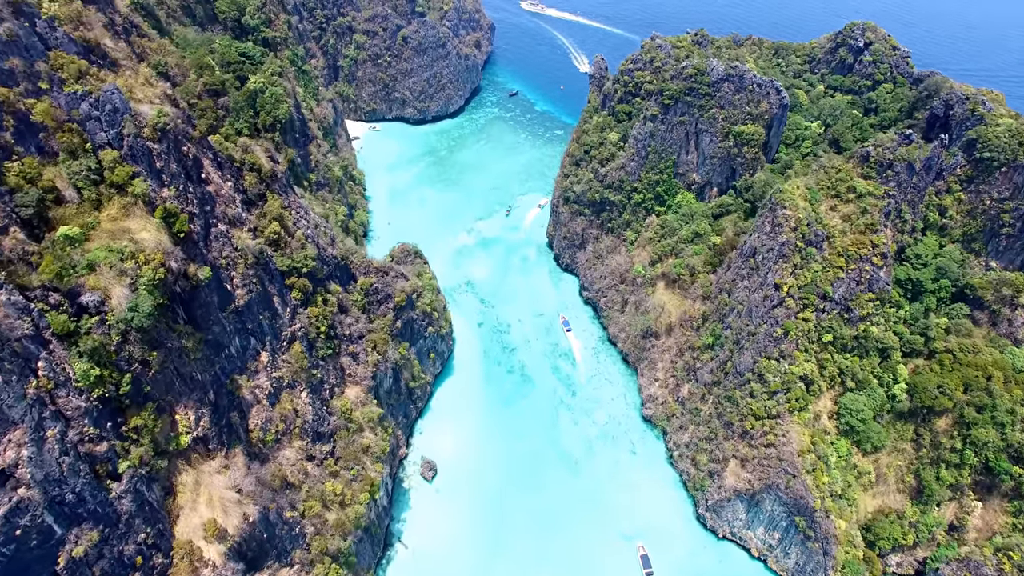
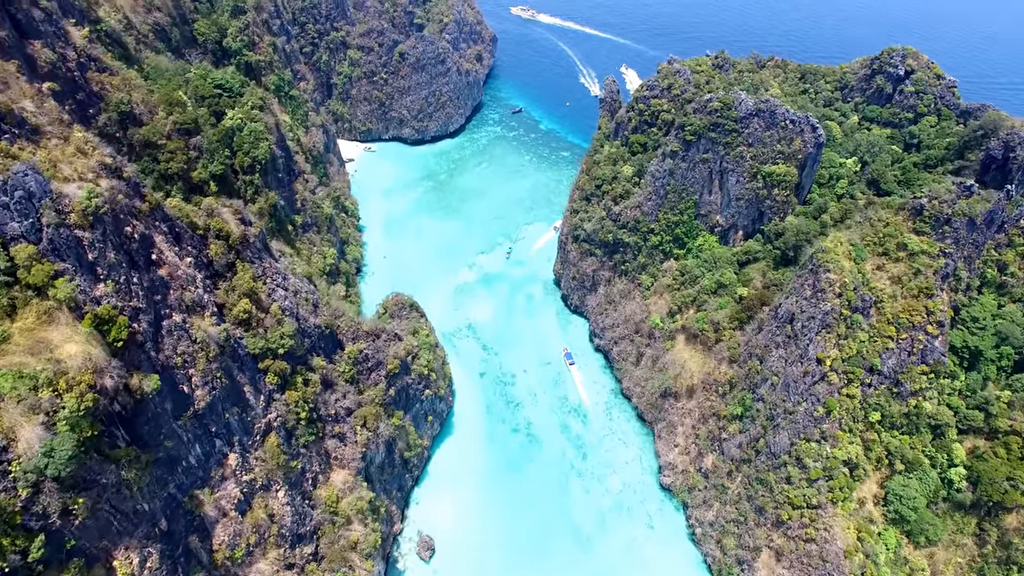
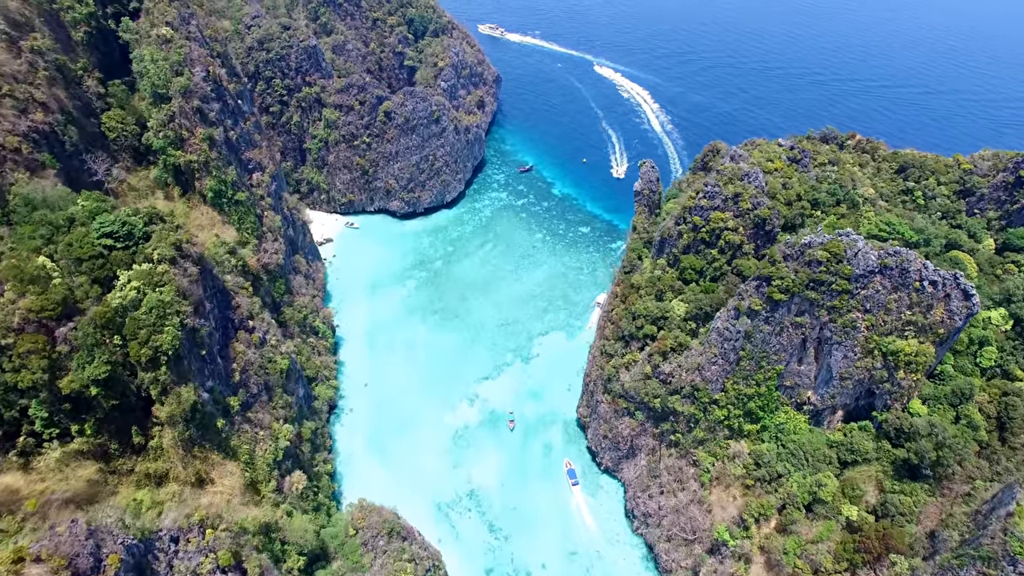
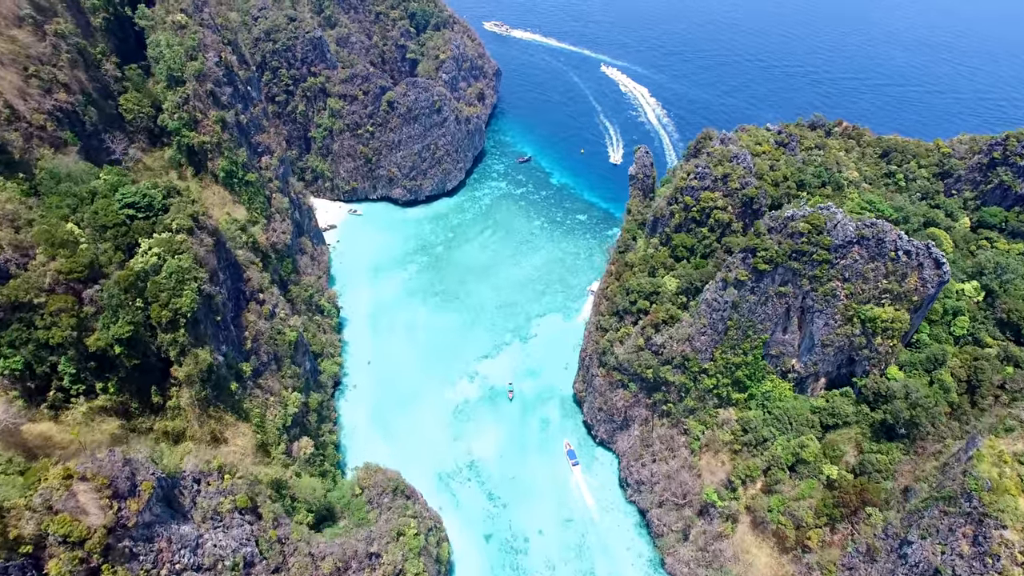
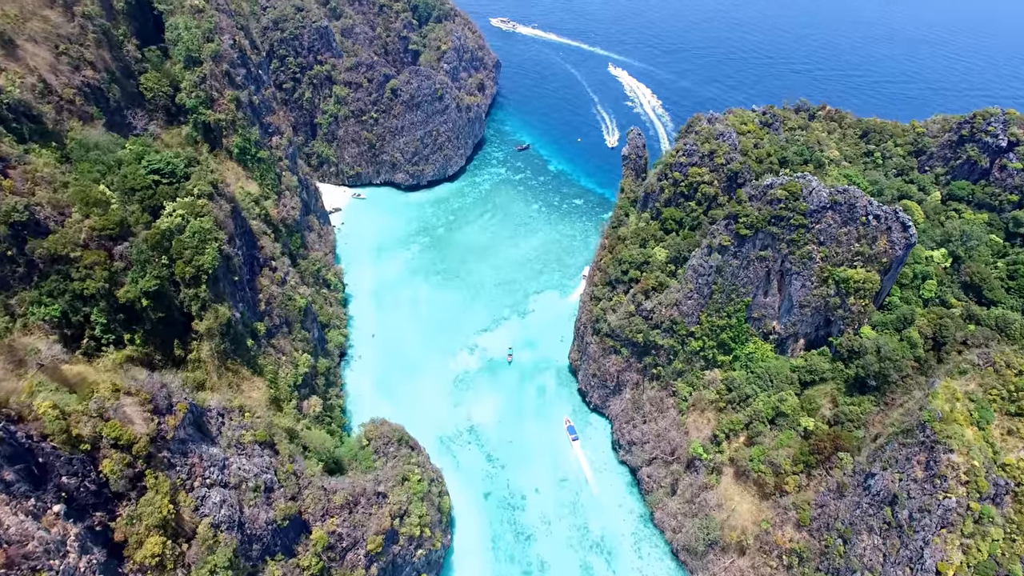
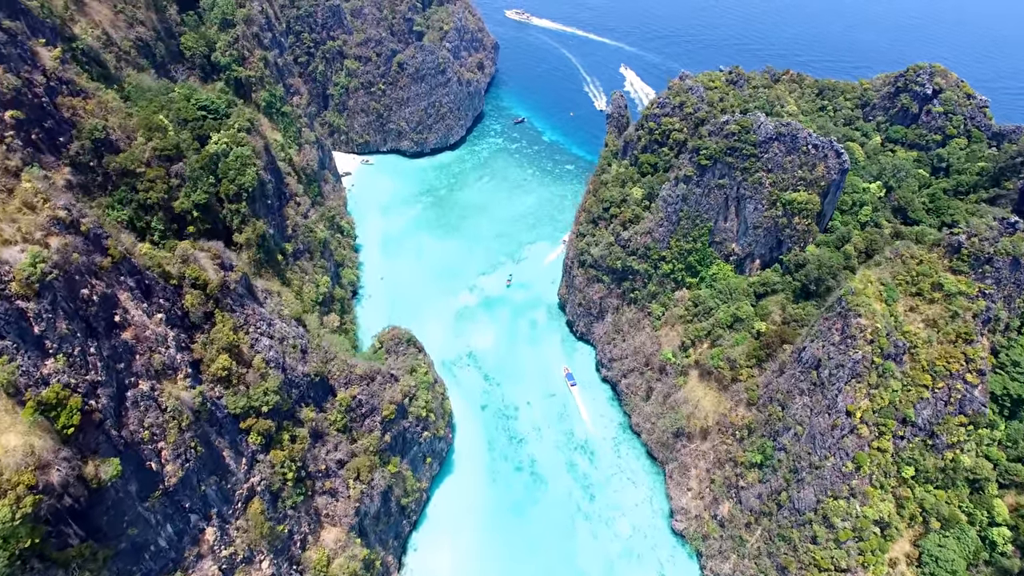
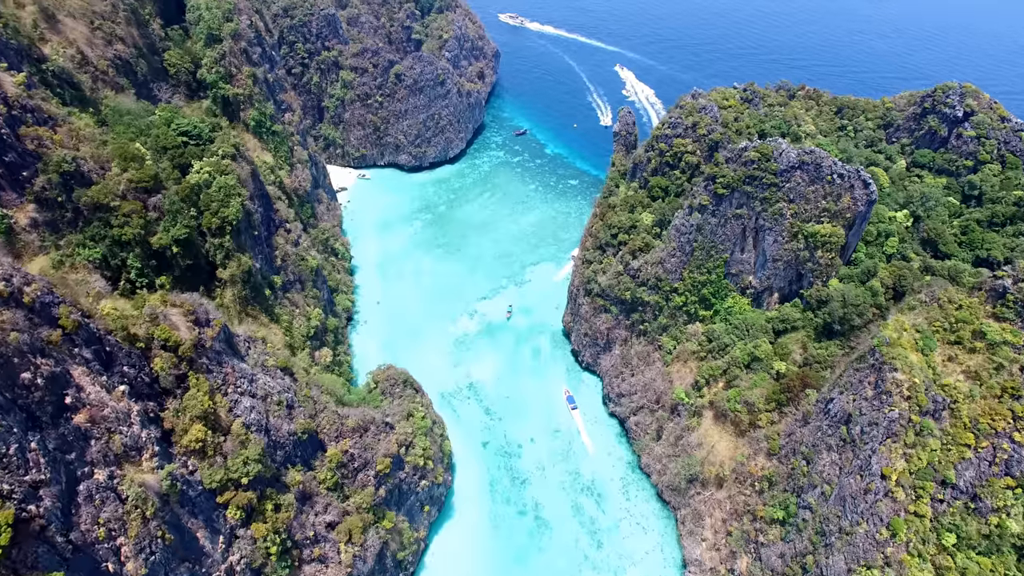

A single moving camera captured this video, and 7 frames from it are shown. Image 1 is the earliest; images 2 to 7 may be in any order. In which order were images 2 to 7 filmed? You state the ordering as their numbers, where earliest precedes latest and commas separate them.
2, 6, 7, 5, 4, 3
